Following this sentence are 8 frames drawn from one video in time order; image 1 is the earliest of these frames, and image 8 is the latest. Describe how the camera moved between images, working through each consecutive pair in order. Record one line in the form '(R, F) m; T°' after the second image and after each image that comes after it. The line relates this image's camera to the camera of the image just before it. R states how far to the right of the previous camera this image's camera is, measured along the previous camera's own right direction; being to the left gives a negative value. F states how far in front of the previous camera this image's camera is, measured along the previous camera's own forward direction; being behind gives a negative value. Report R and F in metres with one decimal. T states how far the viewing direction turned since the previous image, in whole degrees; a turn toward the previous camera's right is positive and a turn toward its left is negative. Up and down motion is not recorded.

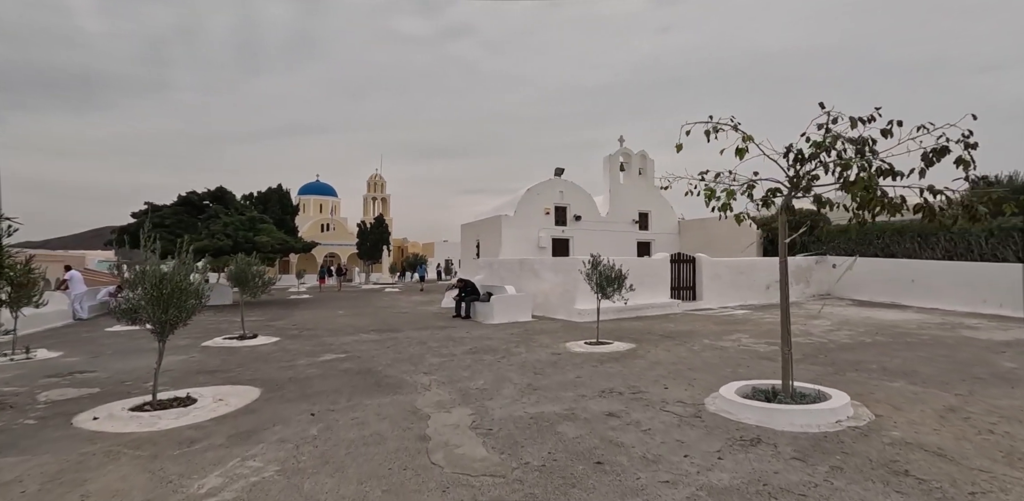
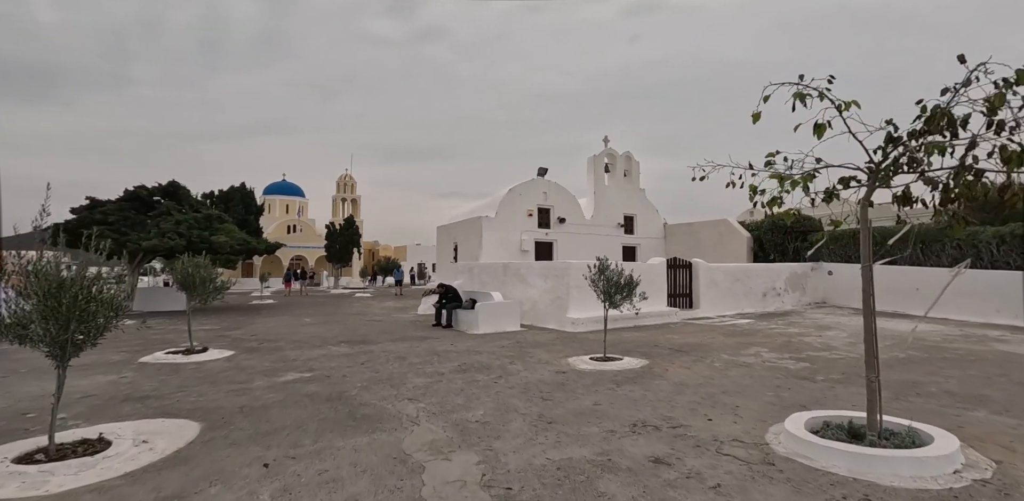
(-0.4, +1.1) m; +3°
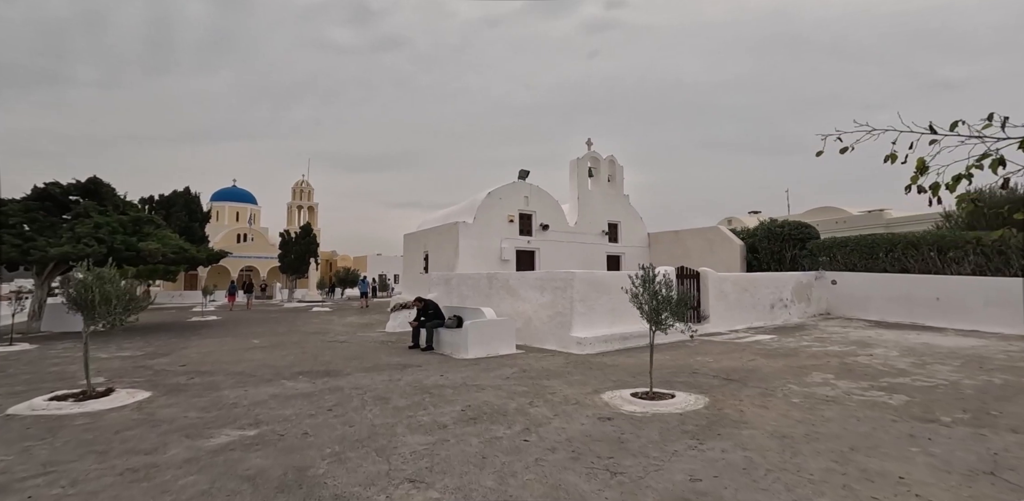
(-0.7, +1.9) m; +5°
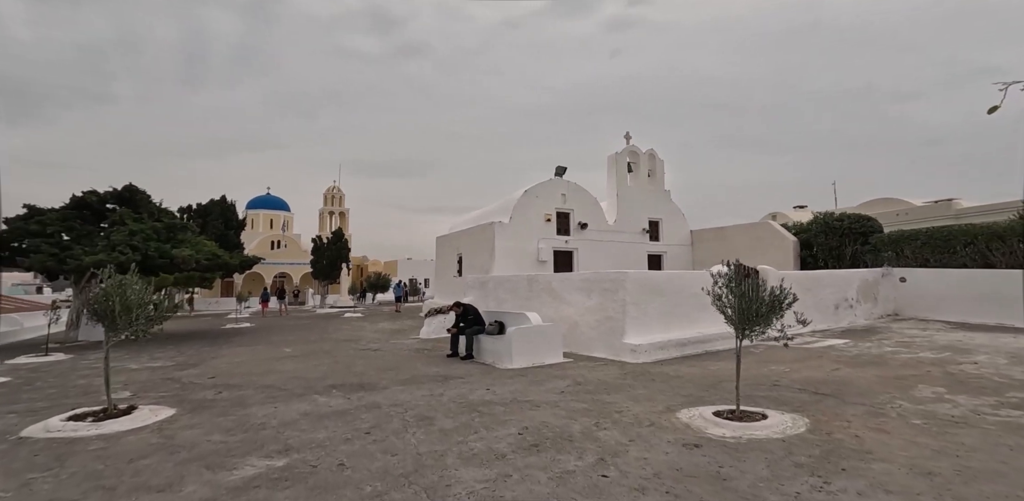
(-0.3, +0.8) m; -3°
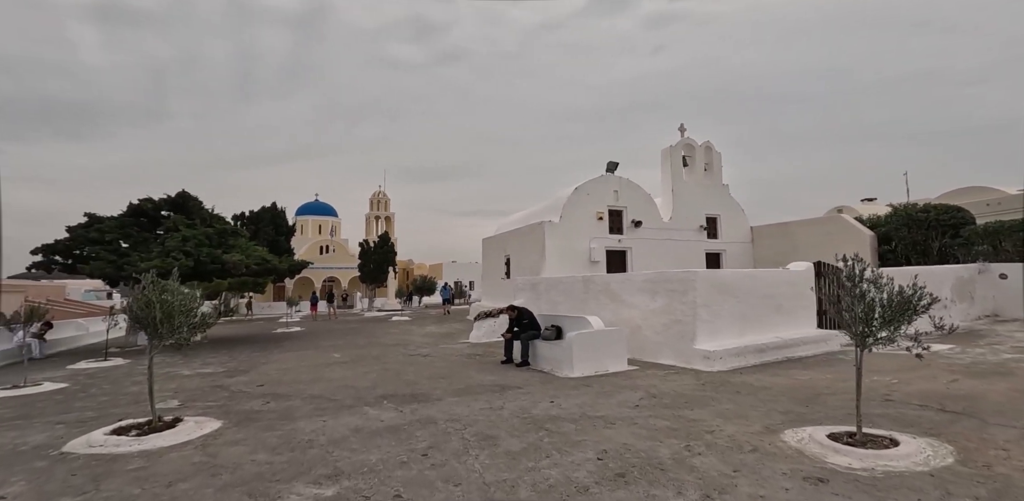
(-0.3, +0.6) m; -5°
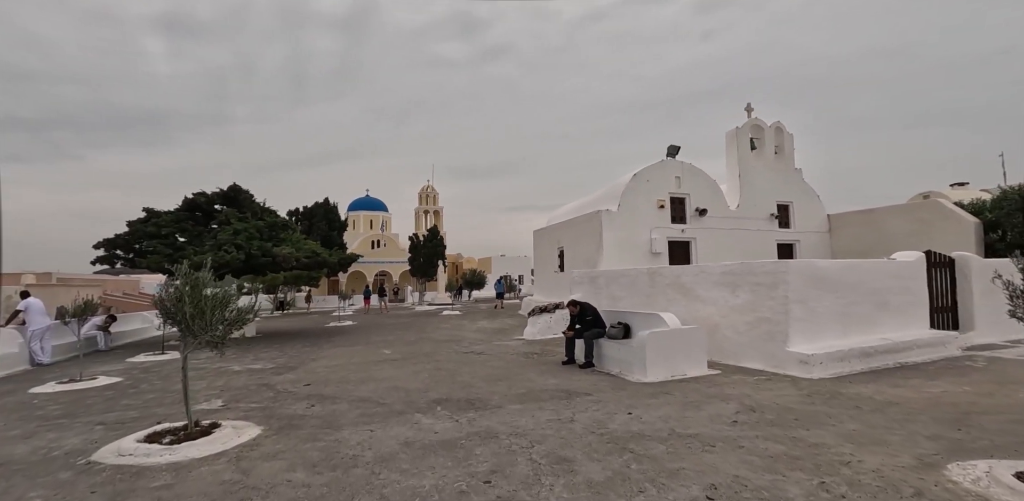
(-0.3, +0.8) m; -5°
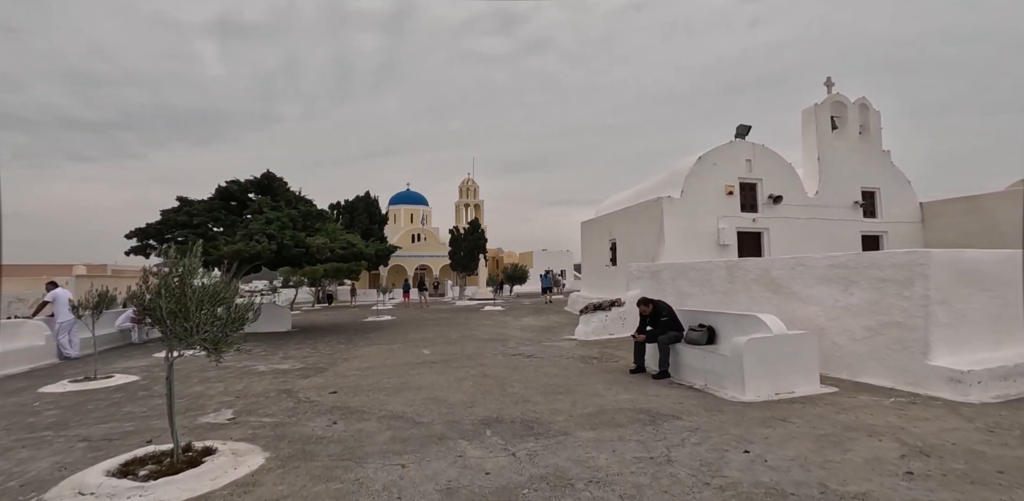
(-0.3, +1.2) m; -5°
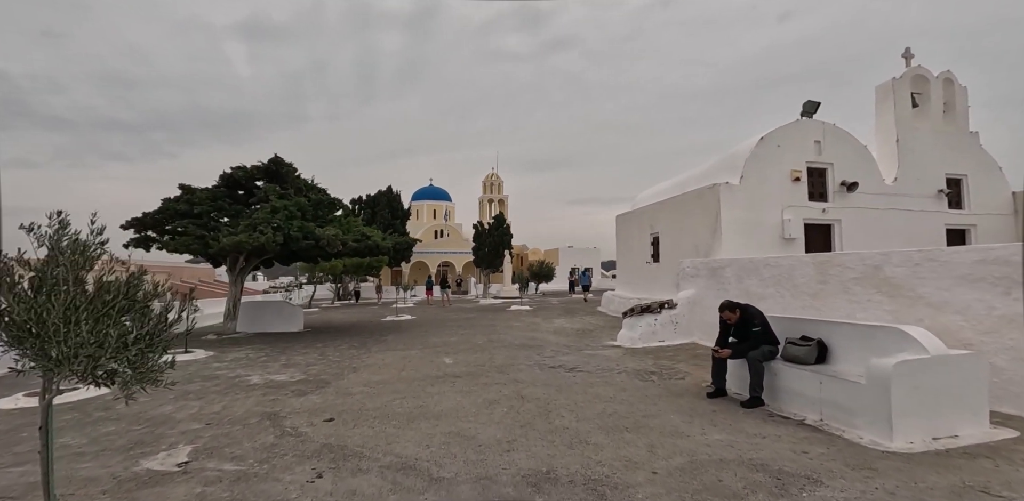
(-0.3, +1.5) m; -3°
